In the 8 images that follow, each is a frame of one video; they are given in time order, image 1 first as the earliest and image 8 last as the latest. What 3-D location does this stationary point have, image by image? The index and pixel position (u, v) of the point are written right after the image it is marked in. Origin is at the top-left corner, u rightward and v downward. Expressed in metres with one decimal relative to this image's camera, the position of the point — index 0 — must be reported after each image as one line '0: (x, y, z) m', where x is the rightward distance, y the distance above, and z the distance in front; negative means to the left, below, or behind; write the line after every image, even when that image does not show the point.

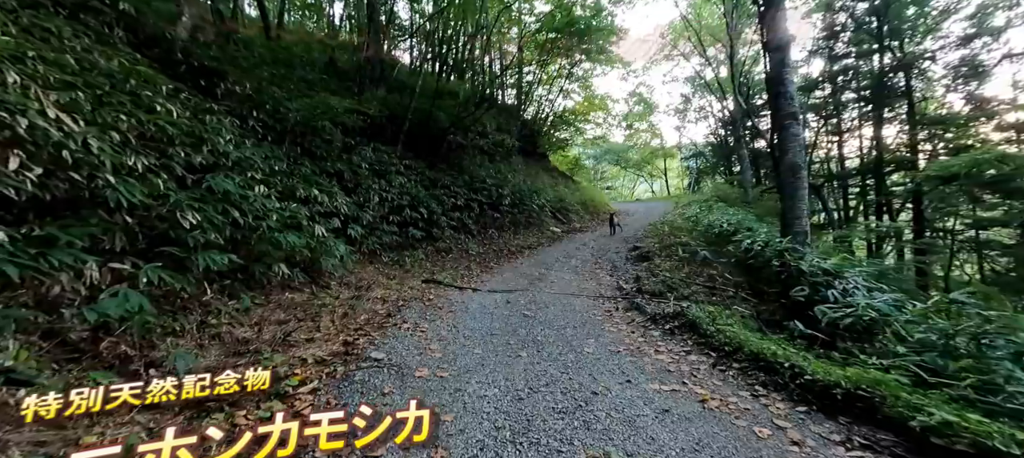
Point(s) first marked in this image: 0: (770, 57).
0: (+4.4, +2.8, +7.2) m
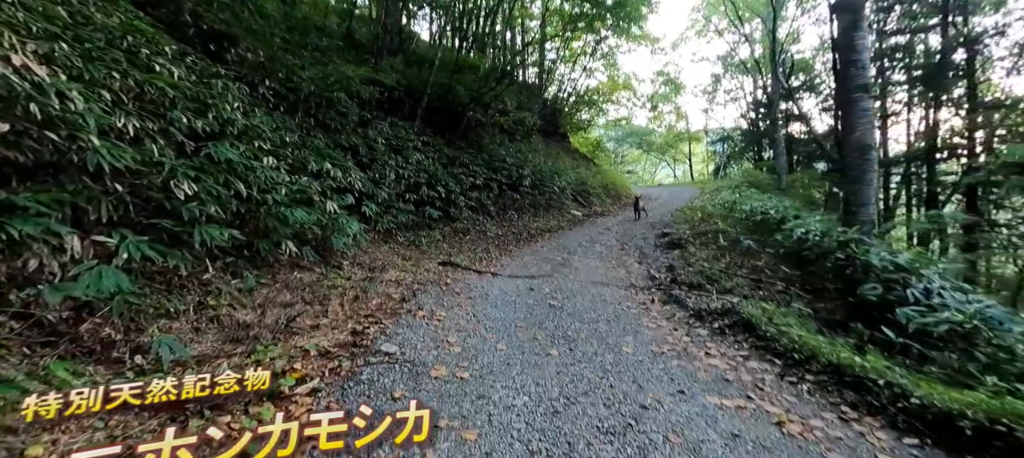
0: (+4.9, +3.0, +6.3) m
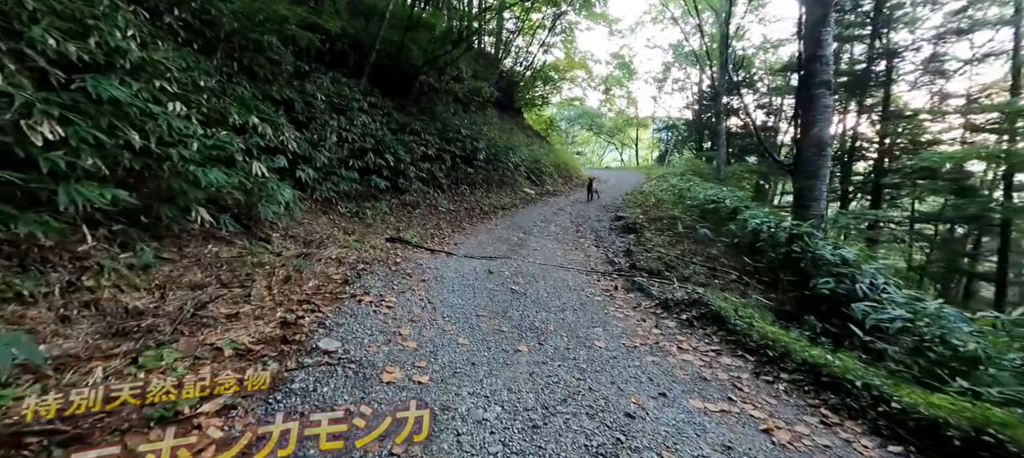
0: (+4.4, +3.1, +6.3) m
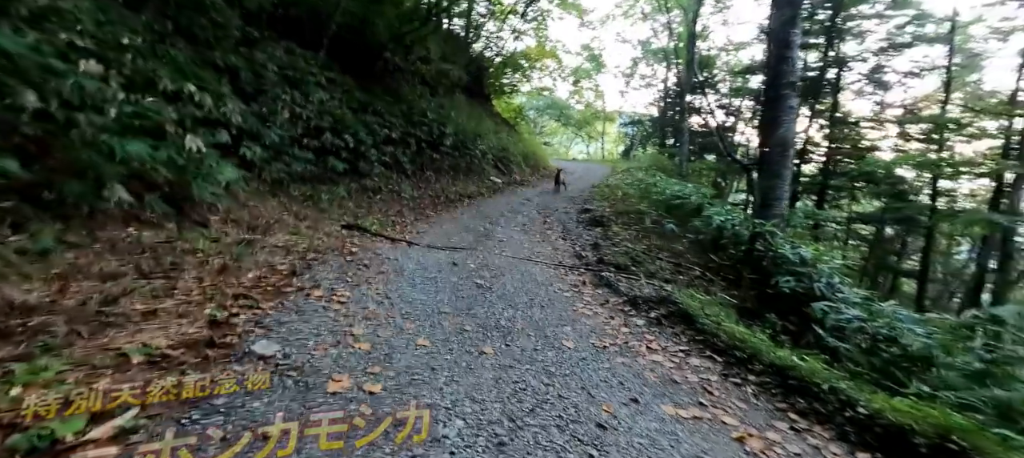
0: (+4.0, +3.2, +6.3) m
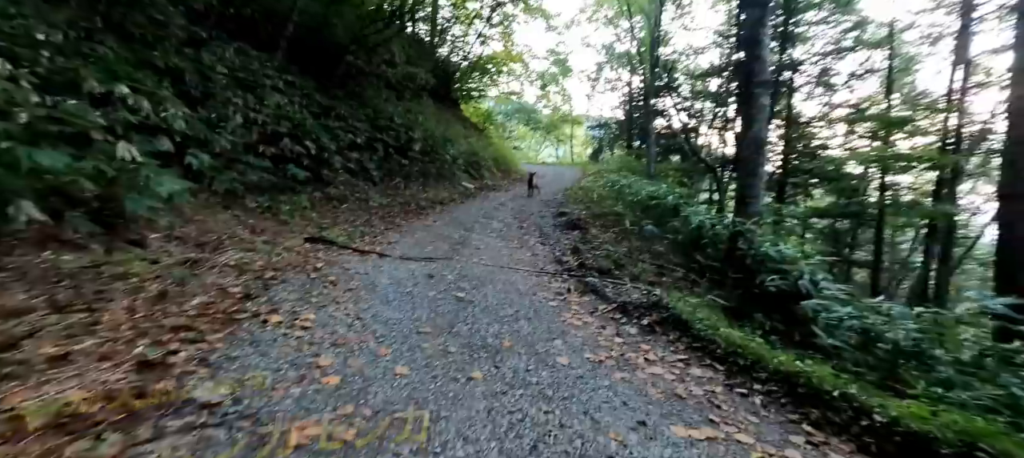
0: (+3.5, +3.2, +6.3) m
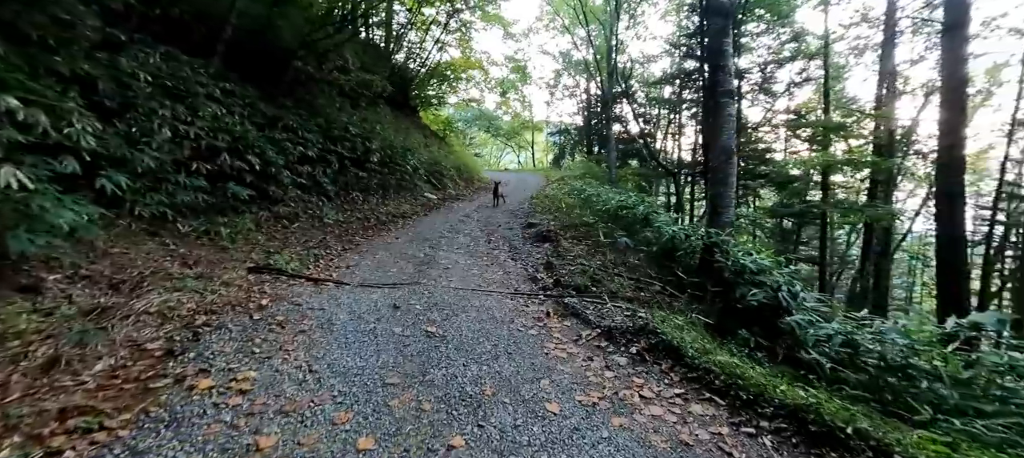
0: (+3.0, +3.0, +6.3) m
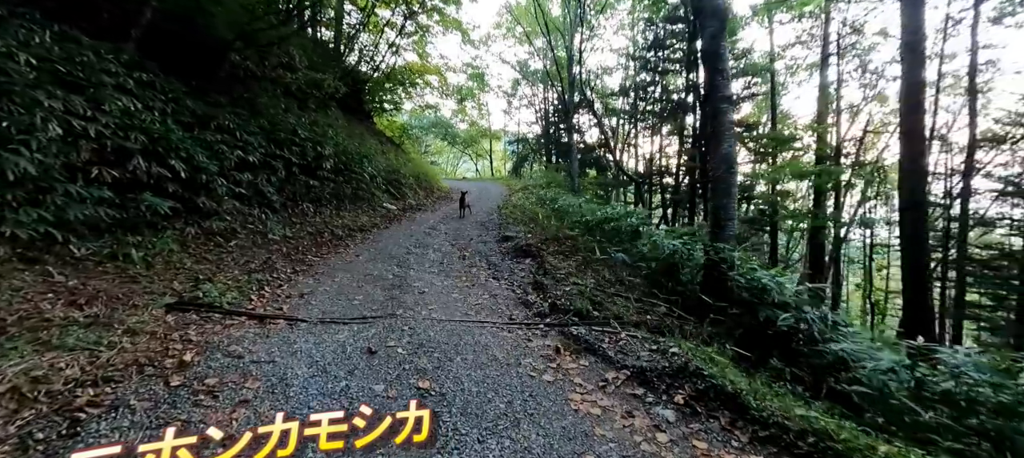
0: (+2.7, +2.9, +5.9) m
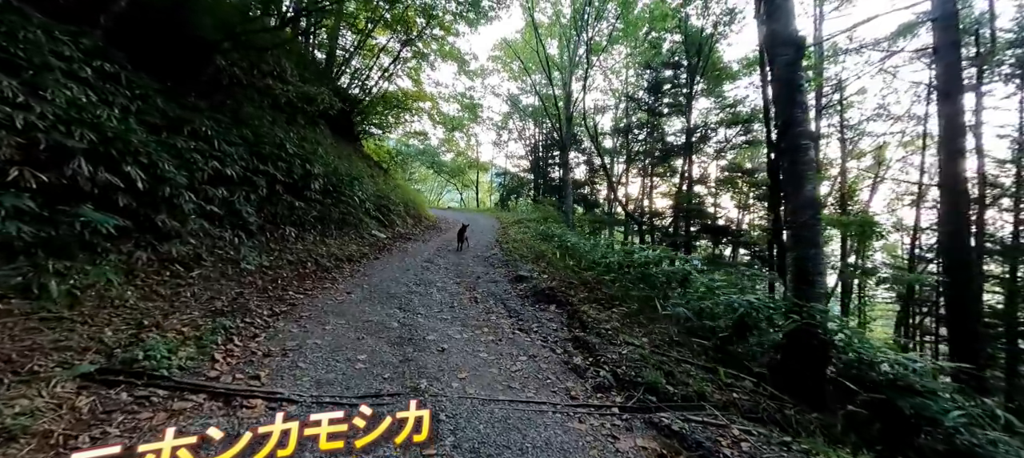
0: (+3.3, +2.2, +5.2) m
